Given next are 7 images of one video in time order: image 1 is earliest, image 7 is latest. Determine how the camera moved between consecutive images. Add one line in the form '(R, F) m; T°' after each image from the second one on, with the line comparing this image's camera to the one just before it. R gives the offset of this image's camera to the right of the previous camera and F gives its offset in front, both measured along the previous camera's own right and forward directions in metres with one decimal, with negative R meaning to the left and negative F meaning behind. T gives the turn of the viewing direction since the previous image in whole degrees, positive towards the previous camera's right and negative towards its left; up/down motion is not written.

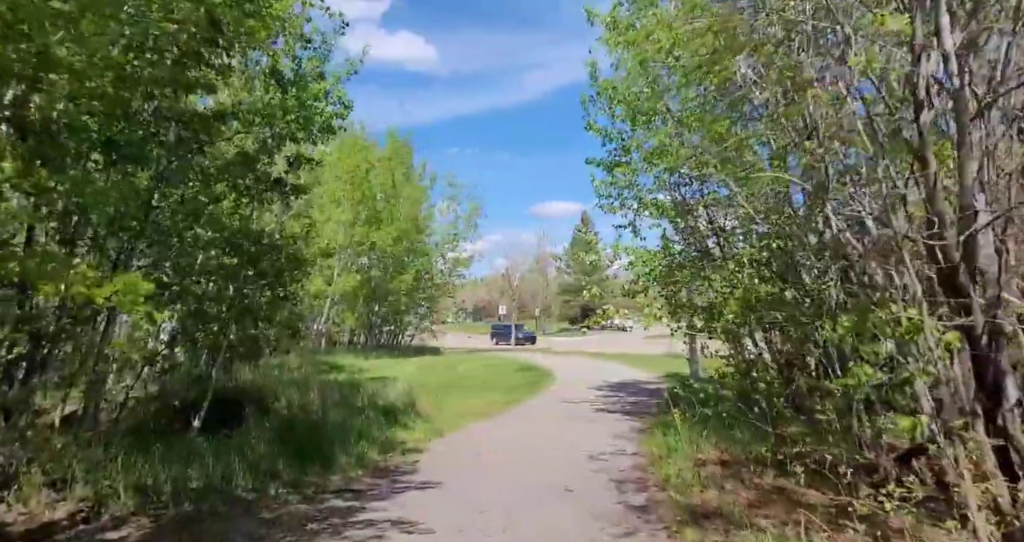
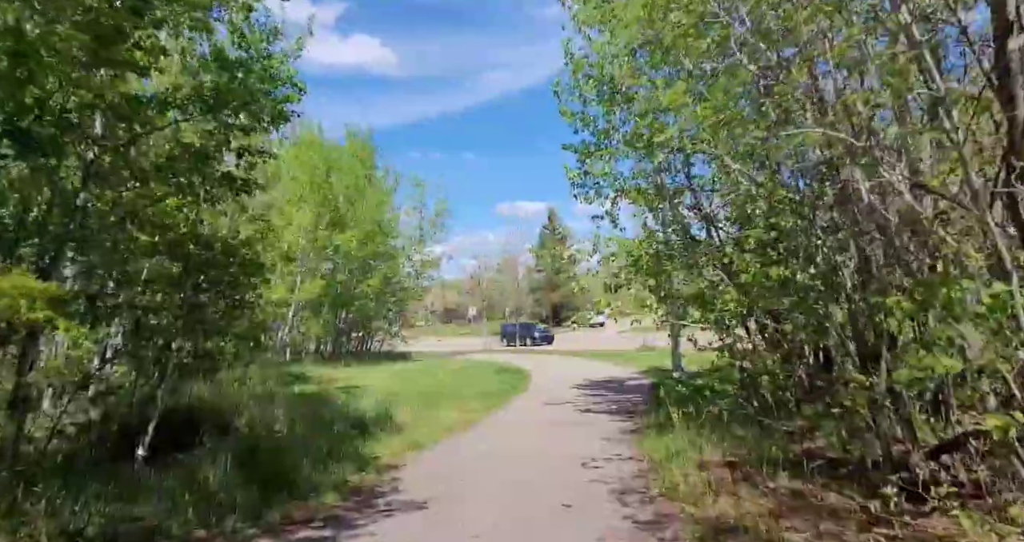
(-0.1, +0.7) m; +3°
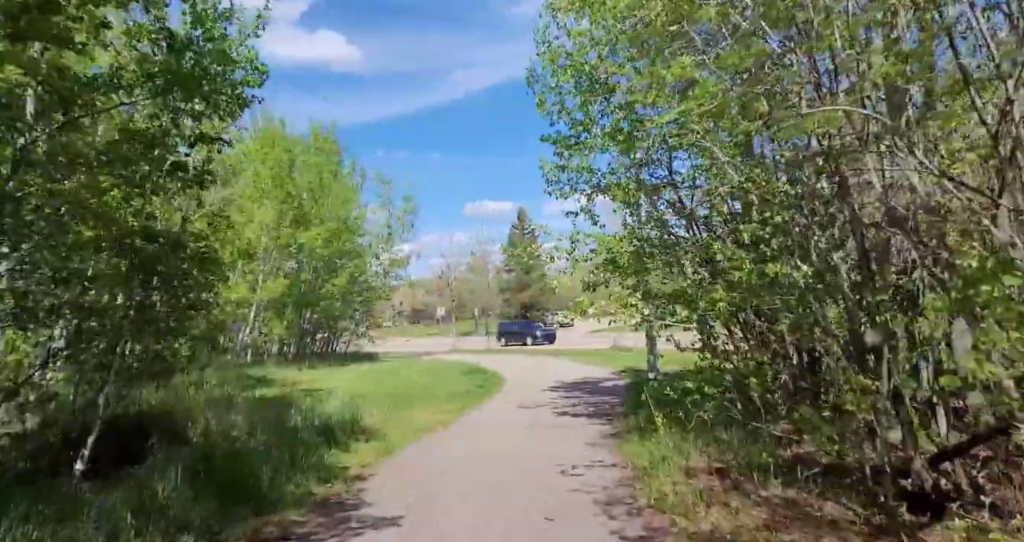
(-0.1, +0.4) m; +3°
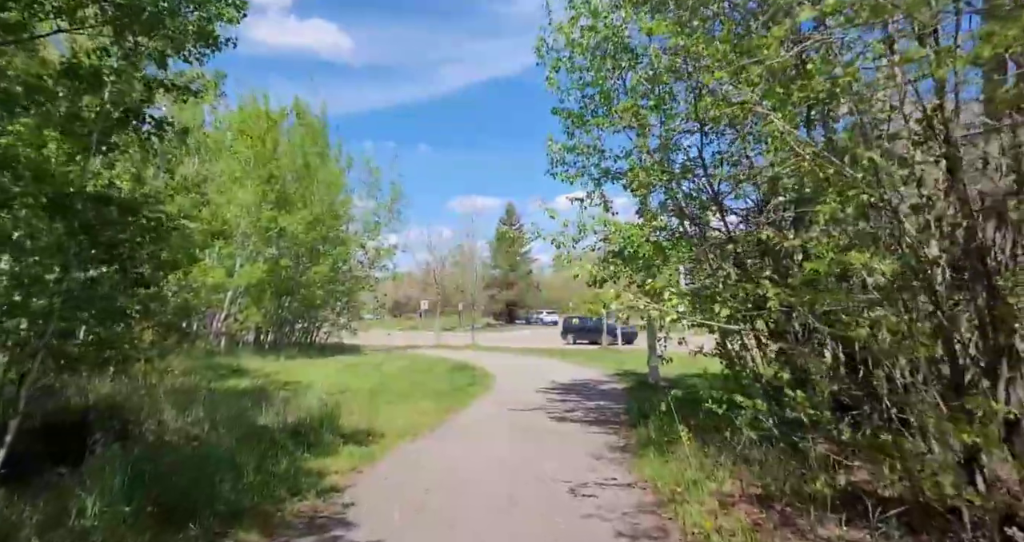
(-0.3, +1.0) m; +1°
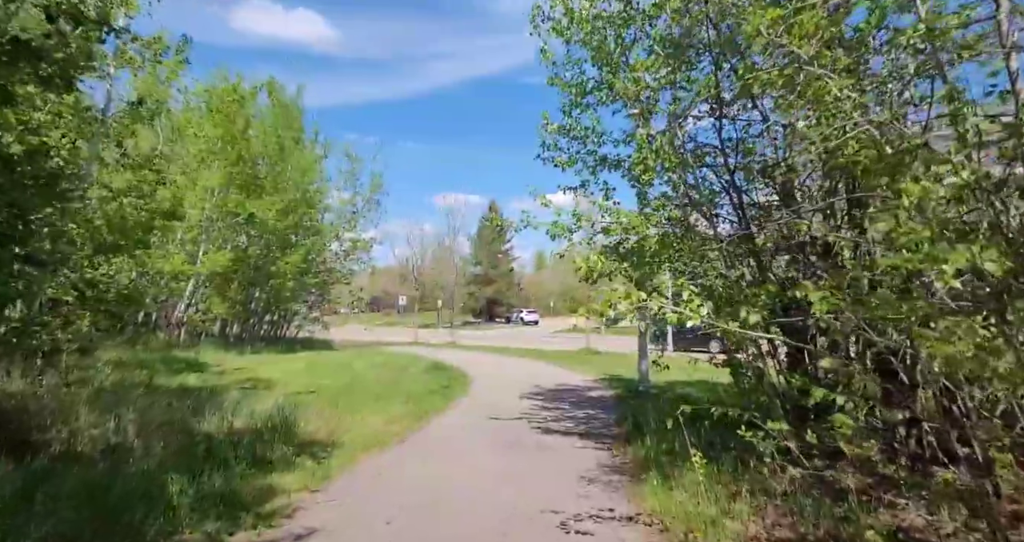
(0.0, +1.0) m; +2°
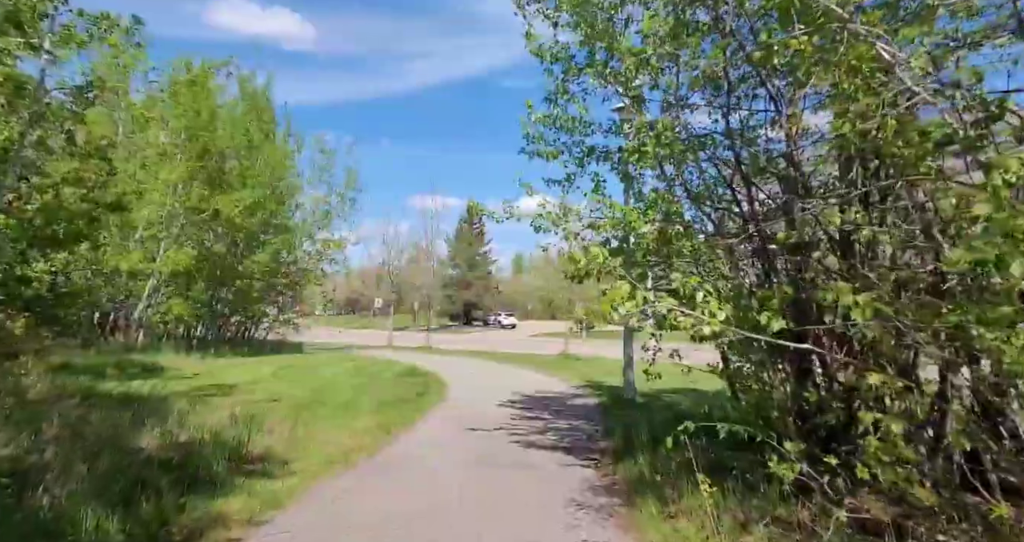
(0.0, +0.7) m; +2°
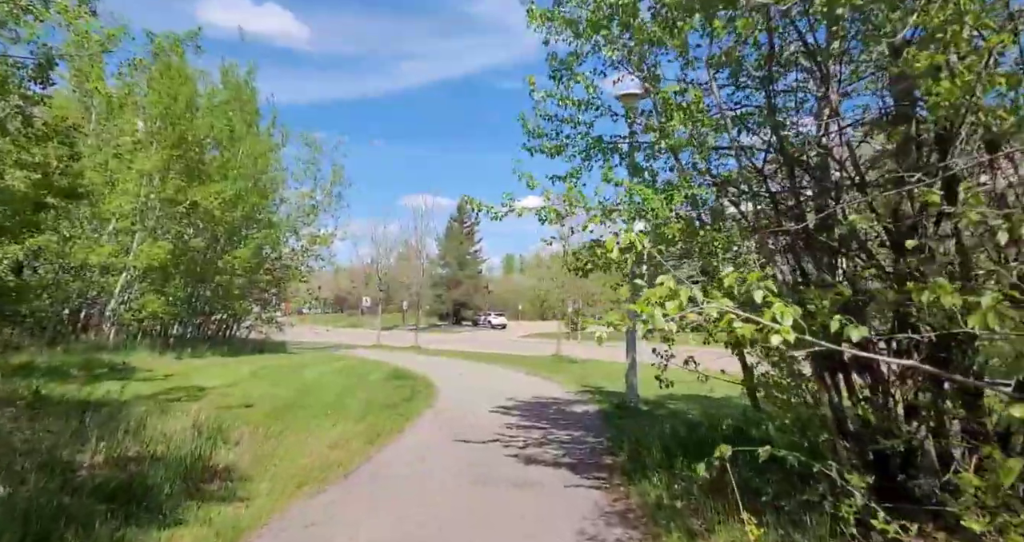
(-0.1, +0.8) m; +1°
